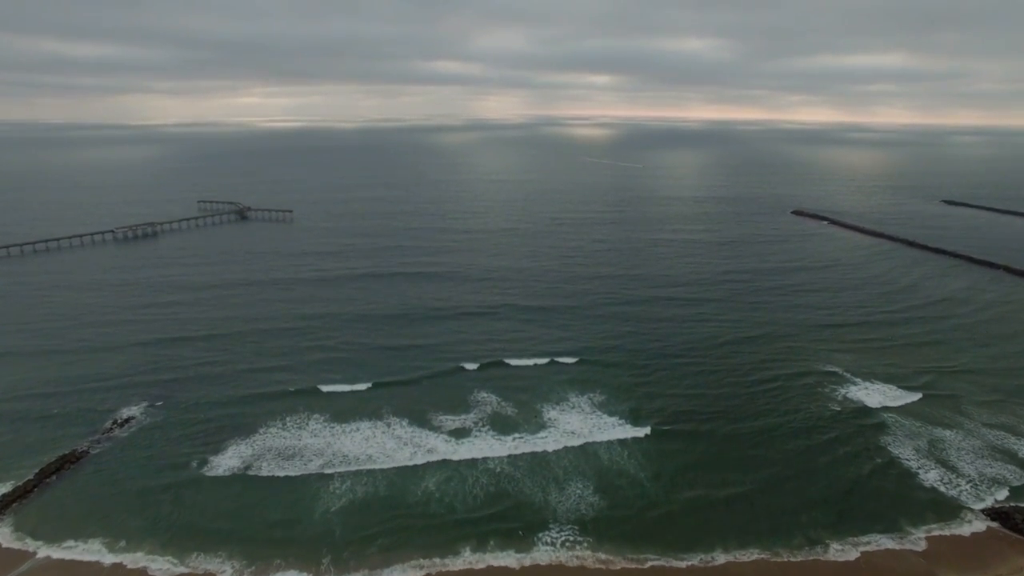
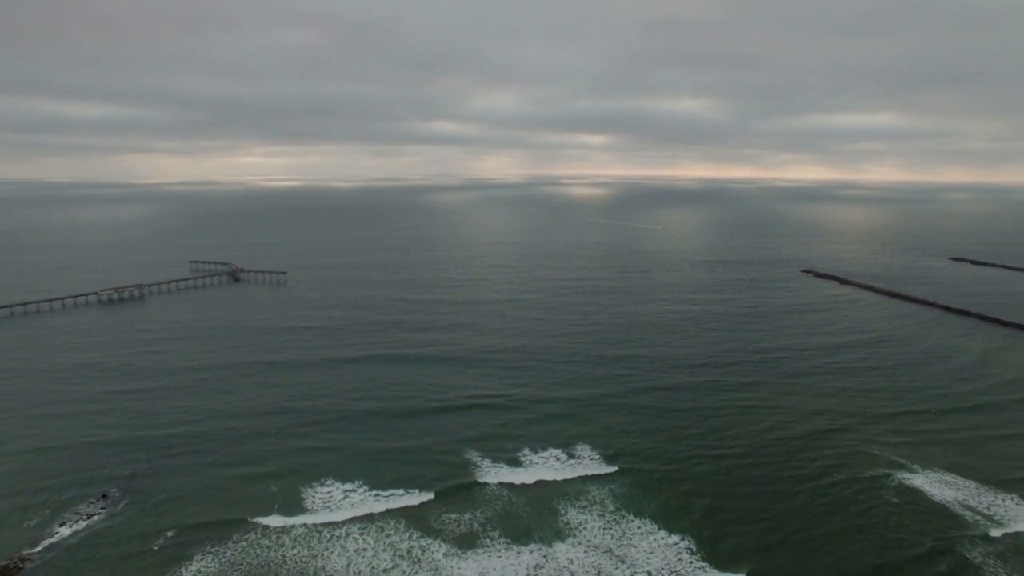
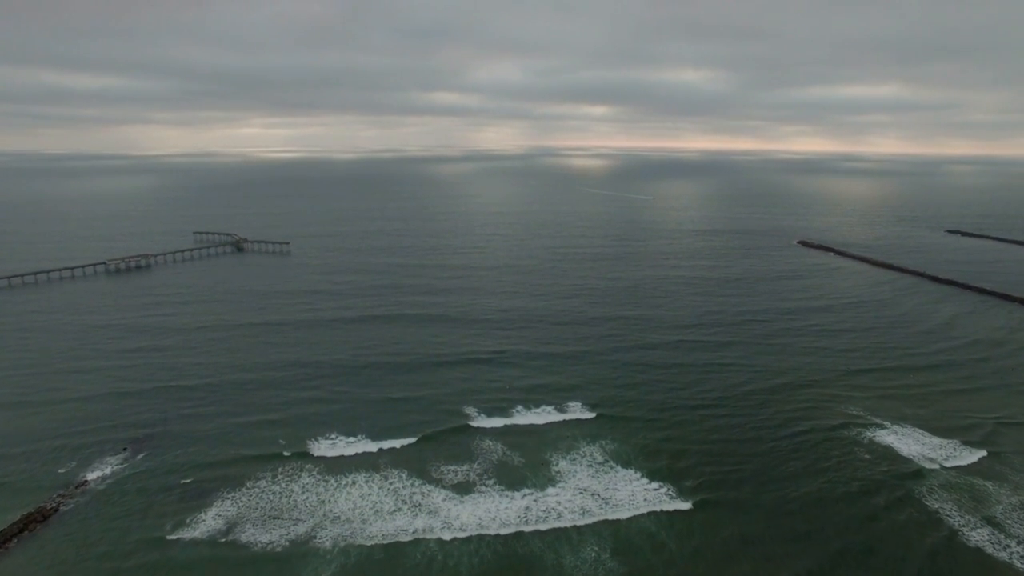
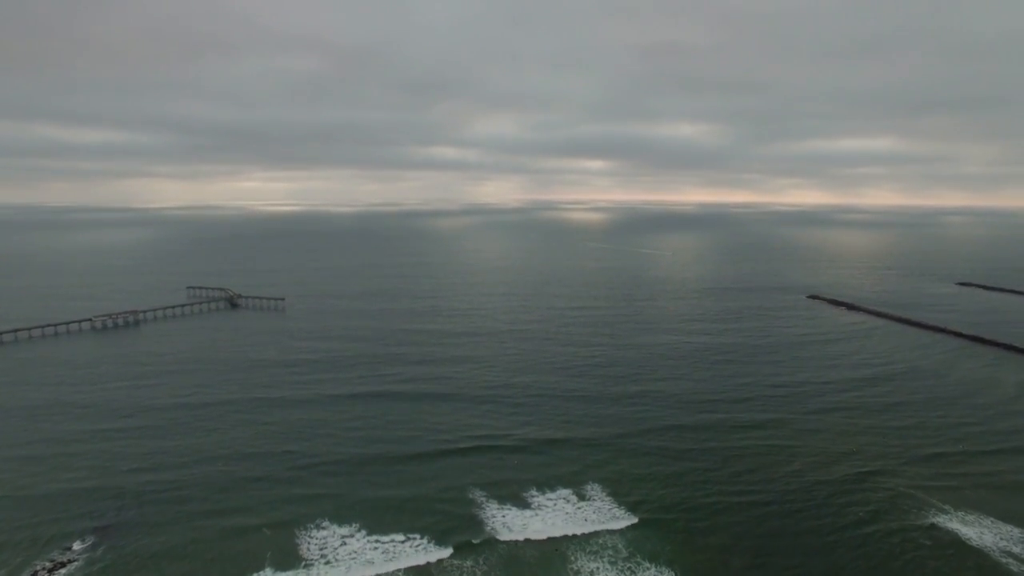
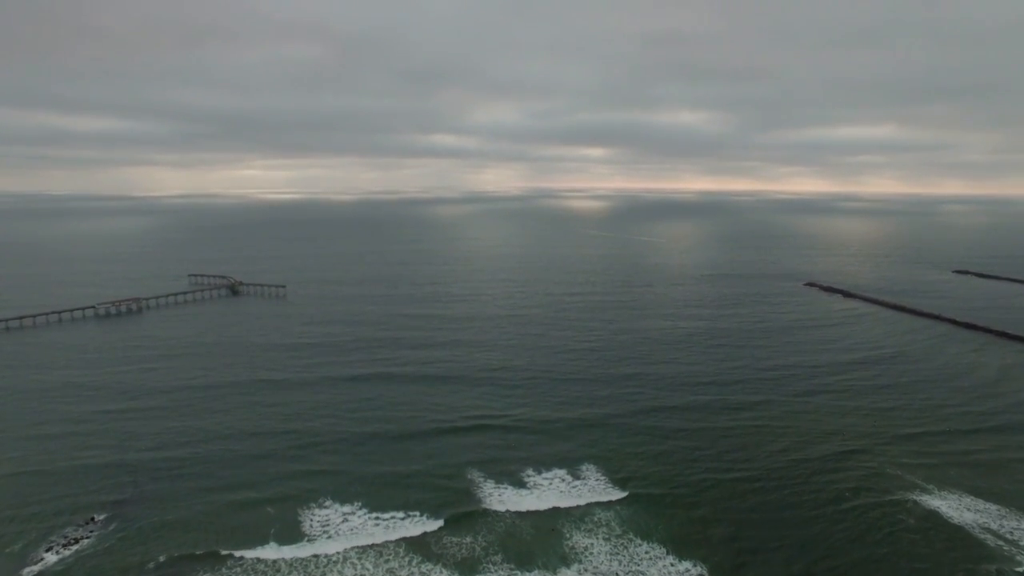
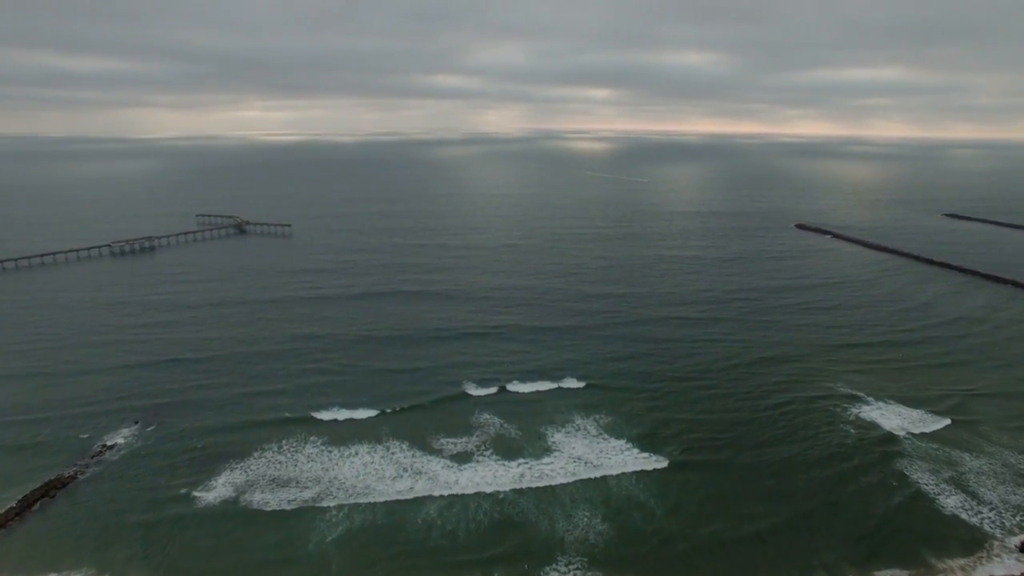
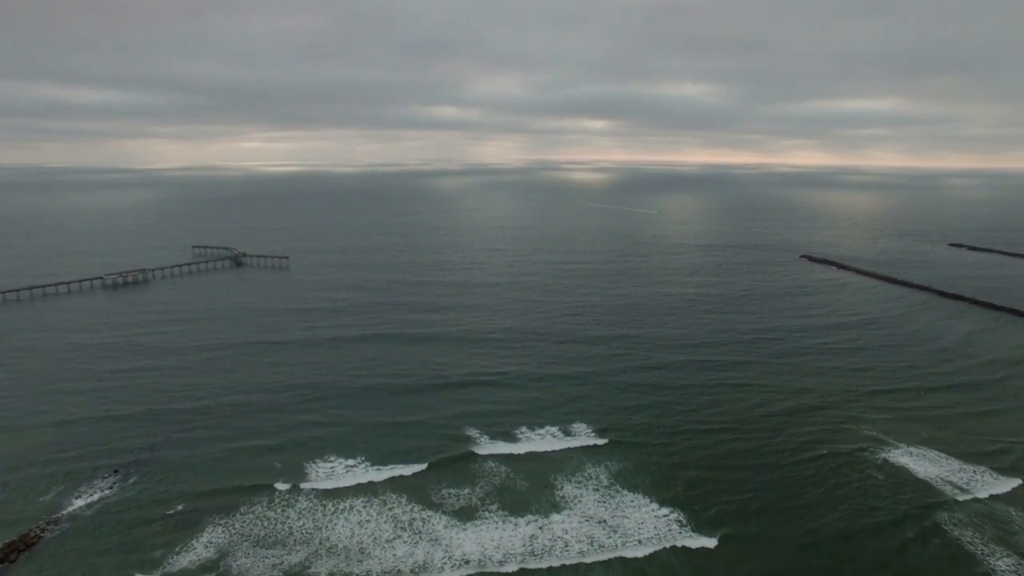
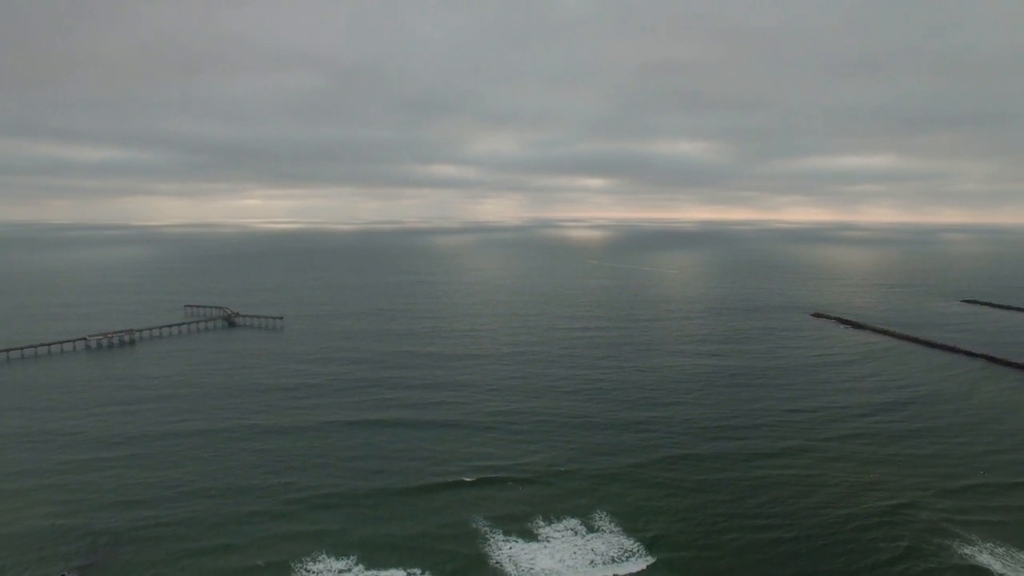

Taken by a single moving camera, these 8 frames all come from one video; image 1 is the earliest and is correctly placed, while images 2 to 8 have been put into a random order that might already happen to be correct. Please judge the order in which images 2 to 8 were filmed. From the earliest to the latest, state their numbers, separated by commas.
6, 3, 7, 2, 5, 4, 8
